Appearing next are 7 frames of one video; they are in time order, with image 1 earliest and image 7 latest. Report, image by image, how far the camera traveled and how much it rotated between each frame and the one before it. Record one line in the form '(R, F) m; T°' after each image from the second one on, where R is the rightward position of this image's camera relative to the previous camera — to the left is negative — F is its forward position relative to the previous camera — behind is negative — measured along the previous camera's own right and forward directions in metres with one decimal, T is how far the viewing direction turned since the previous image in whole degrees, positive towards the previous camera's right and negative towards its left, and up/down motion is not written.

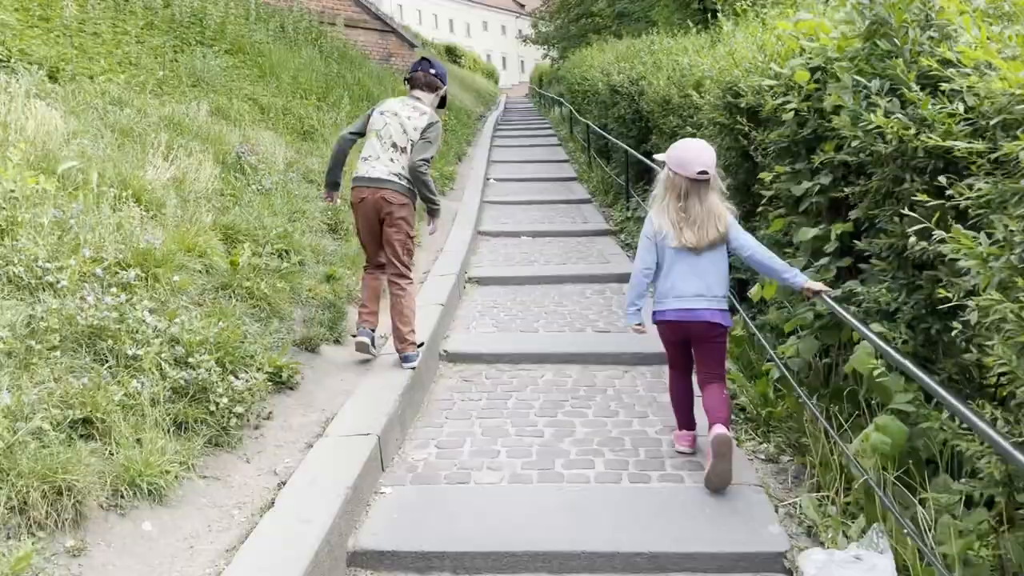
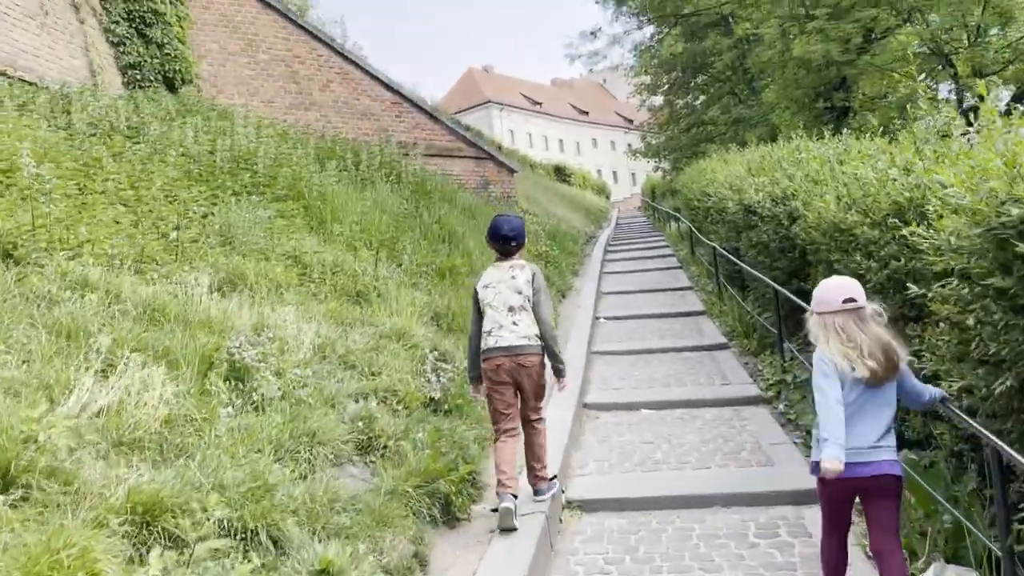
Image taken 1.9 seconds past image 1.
(+0.1, +2.0) m; -8°
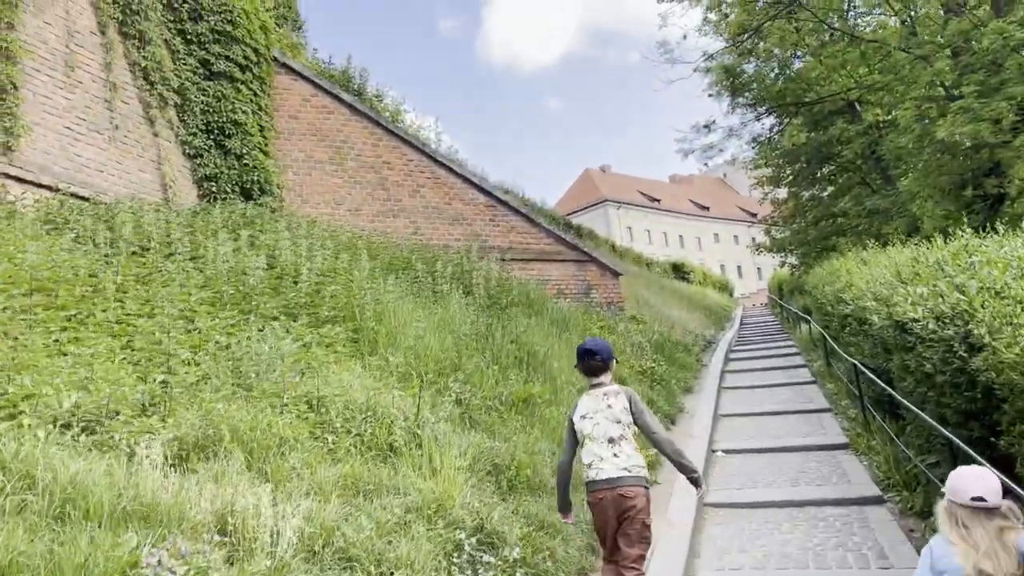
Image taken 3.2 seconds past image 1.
(+0.3, +1.4) m; -8°
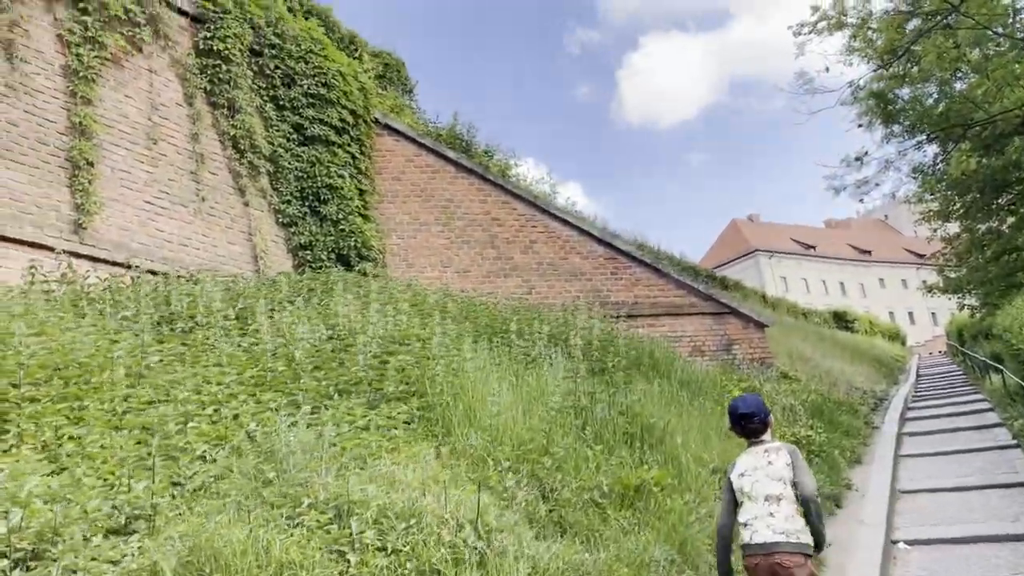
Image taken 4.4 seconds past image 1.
(+0.3, +1.3) m; -10°
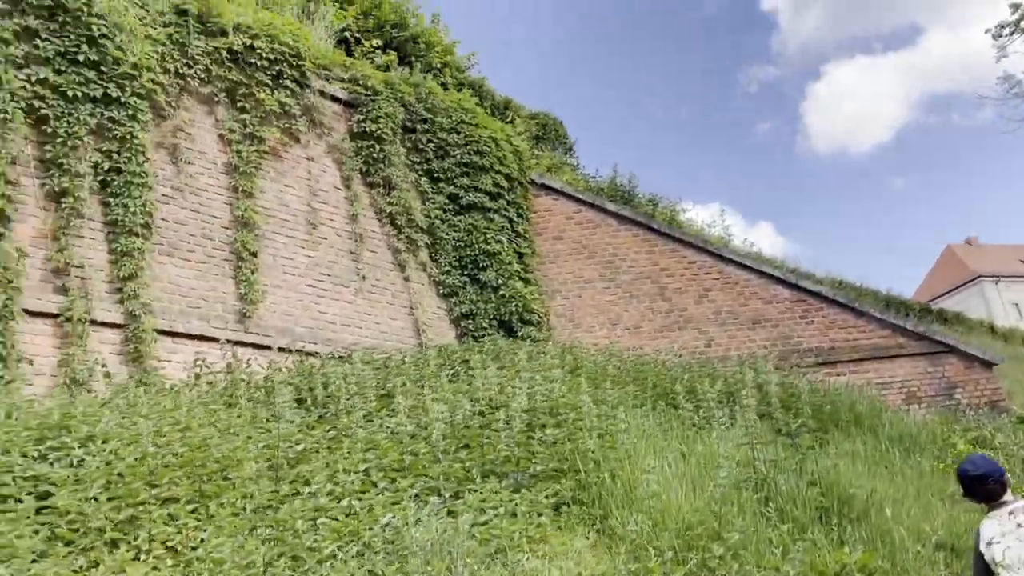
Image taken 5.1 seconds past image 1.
(+0.2, +0.5) m; -13°
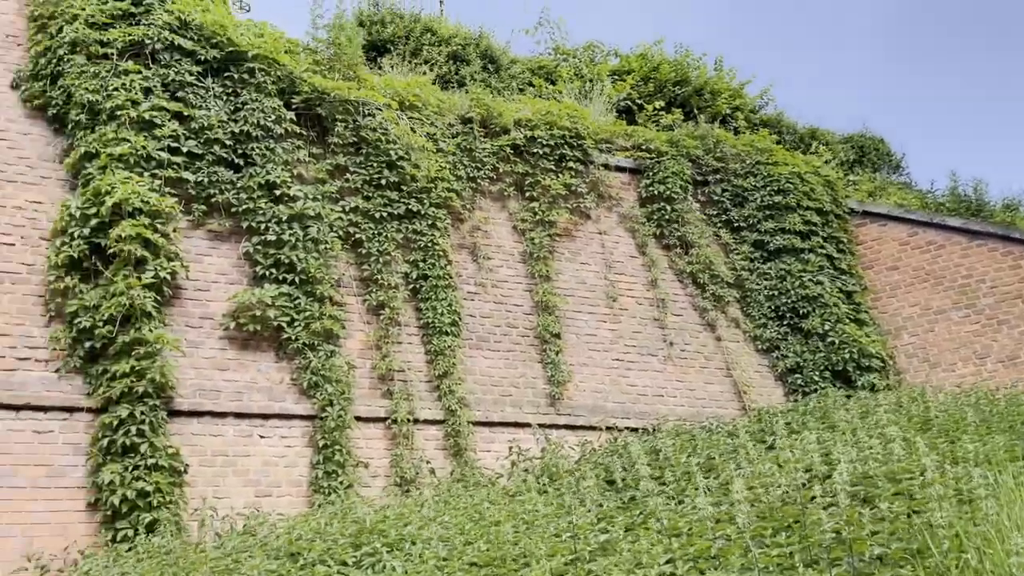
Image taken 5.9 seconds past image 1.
(+0.3, +0.4) m; -23°
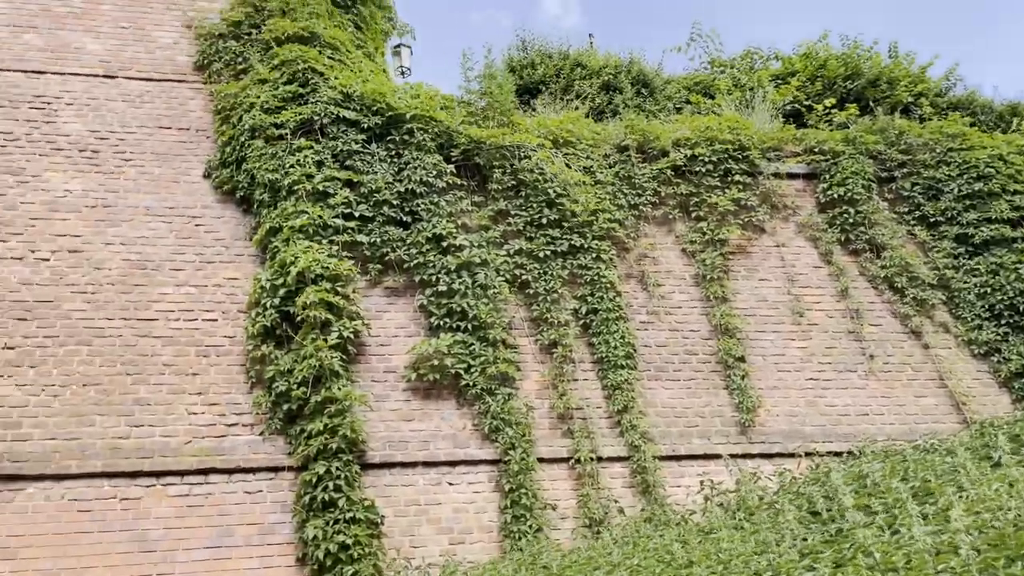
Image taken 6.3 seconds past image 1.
(+0.1, +0.1) m; -12°
